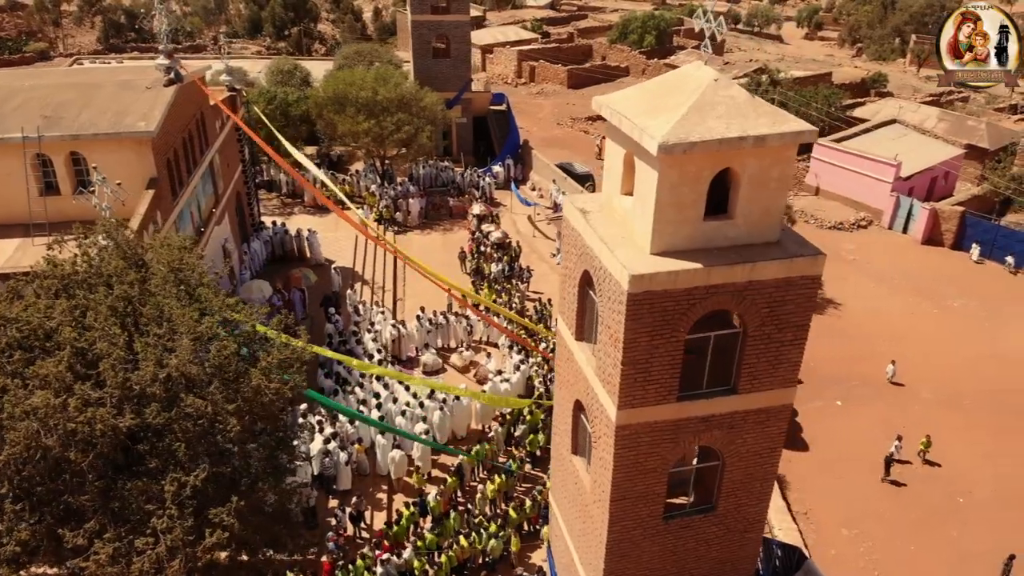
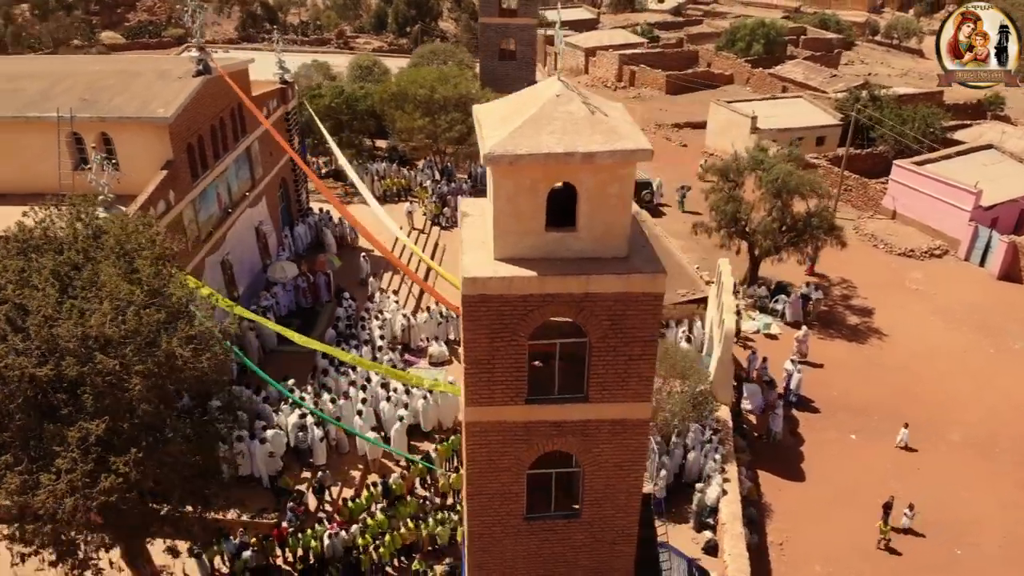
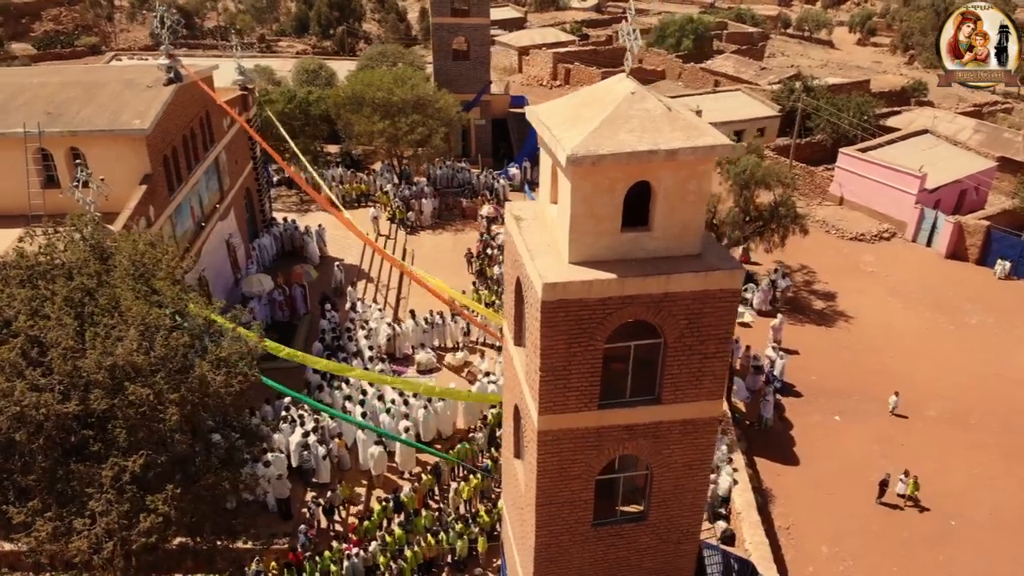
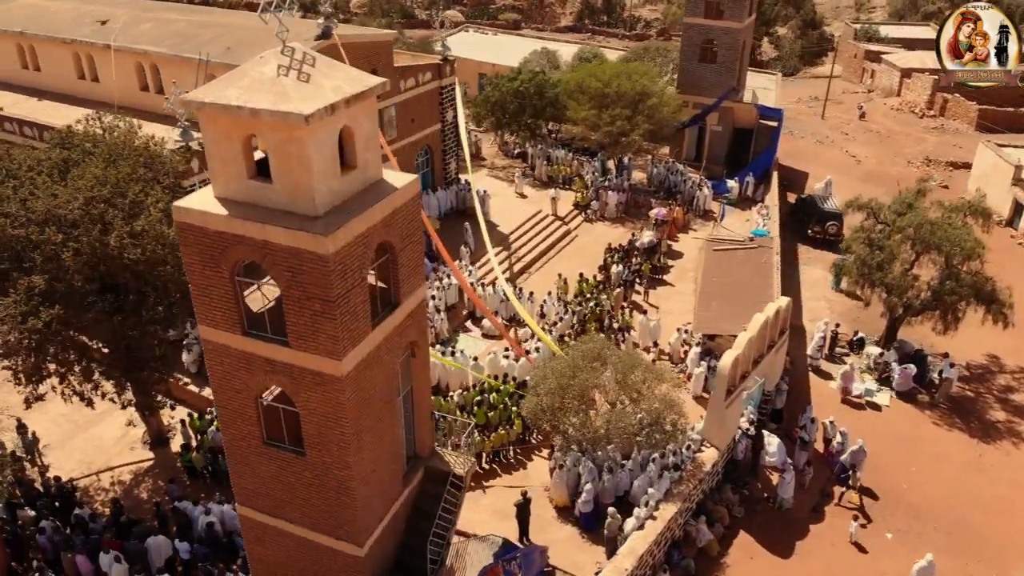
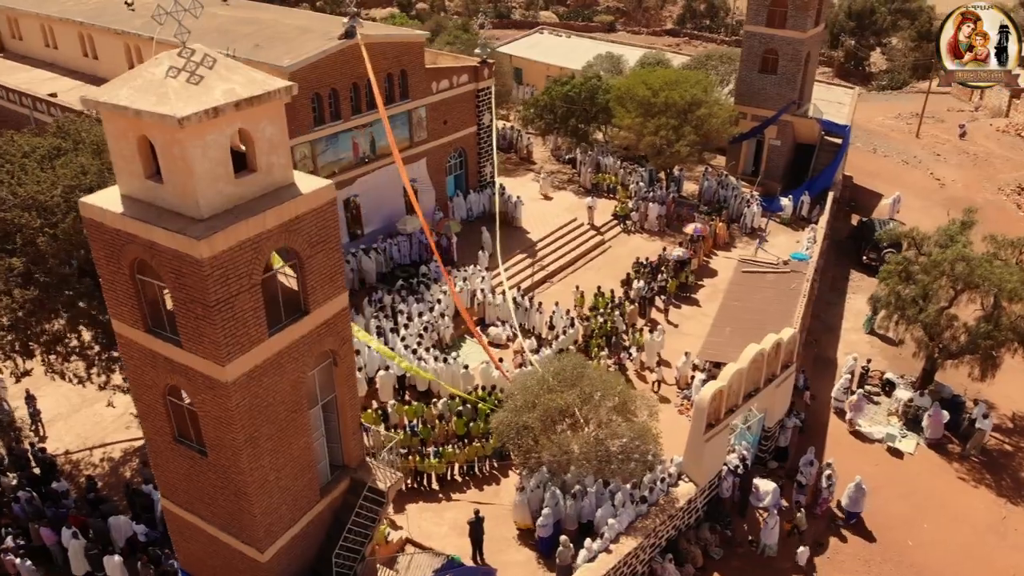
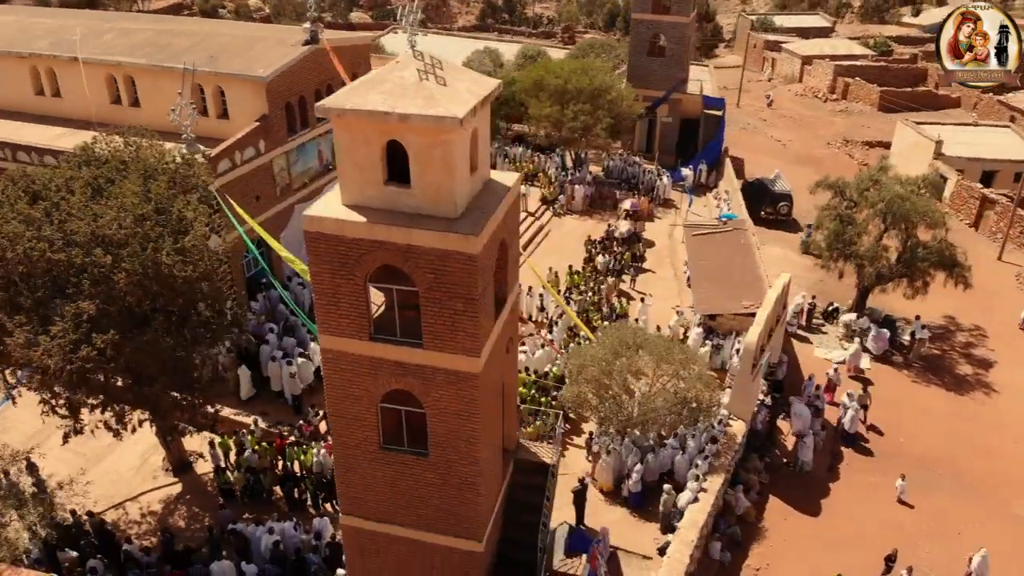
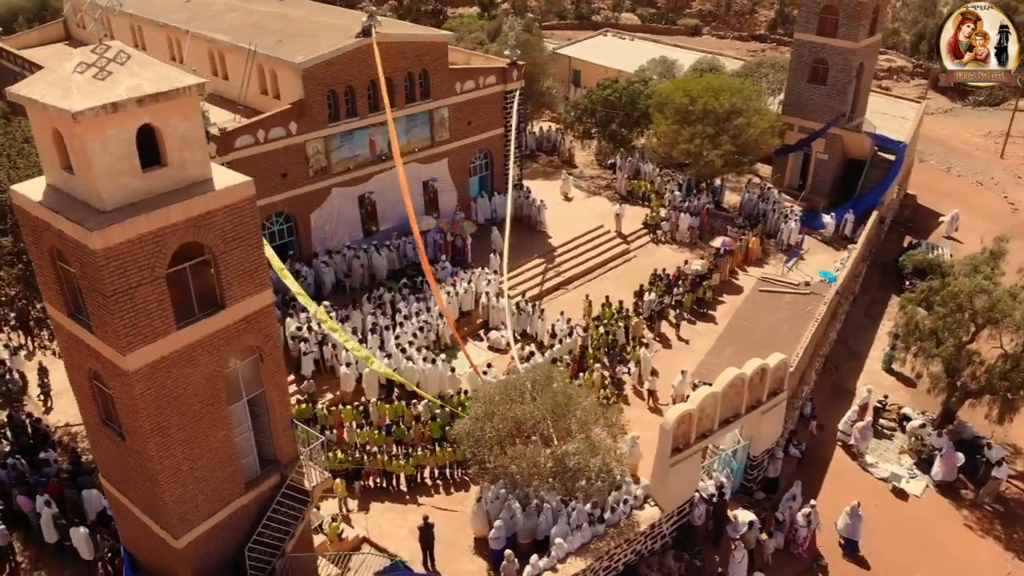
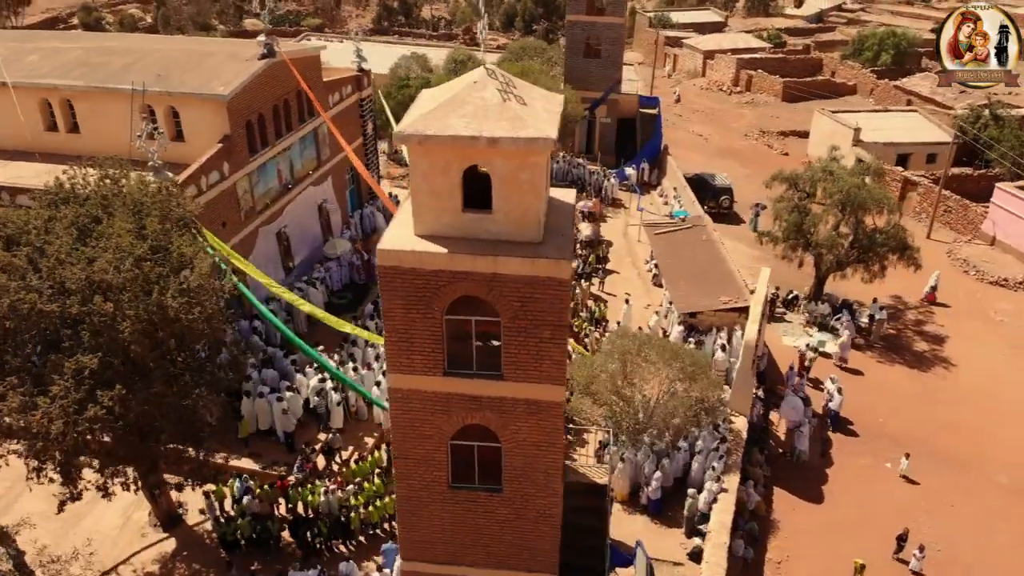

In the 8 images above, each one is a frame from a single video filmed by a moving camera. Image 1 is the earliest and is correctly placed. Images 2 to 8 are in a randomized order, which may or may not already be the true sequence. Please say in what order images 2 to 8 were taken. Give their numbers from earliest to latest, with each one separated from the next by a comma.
3, 2, 8, 6, 4, 5, 7
